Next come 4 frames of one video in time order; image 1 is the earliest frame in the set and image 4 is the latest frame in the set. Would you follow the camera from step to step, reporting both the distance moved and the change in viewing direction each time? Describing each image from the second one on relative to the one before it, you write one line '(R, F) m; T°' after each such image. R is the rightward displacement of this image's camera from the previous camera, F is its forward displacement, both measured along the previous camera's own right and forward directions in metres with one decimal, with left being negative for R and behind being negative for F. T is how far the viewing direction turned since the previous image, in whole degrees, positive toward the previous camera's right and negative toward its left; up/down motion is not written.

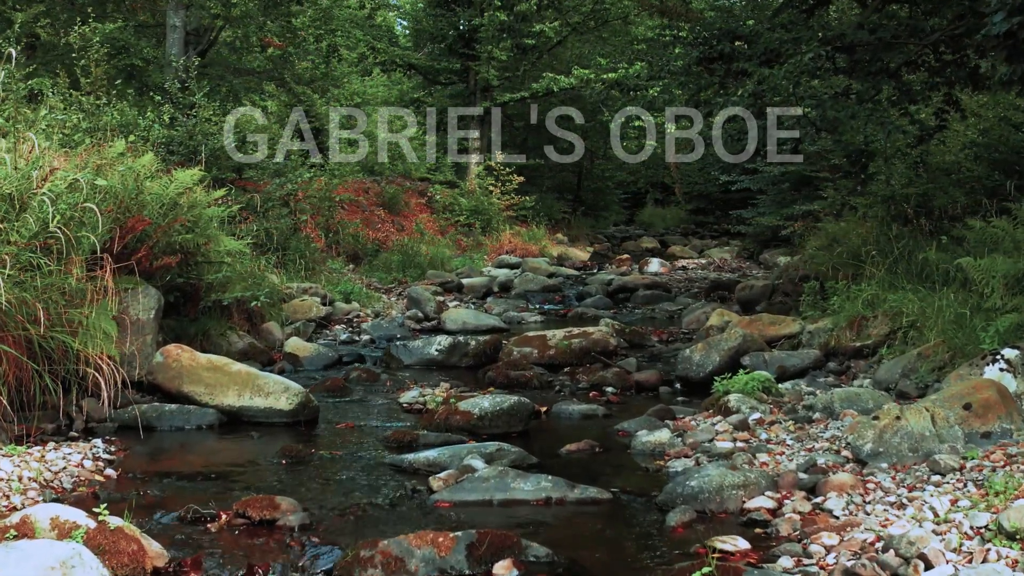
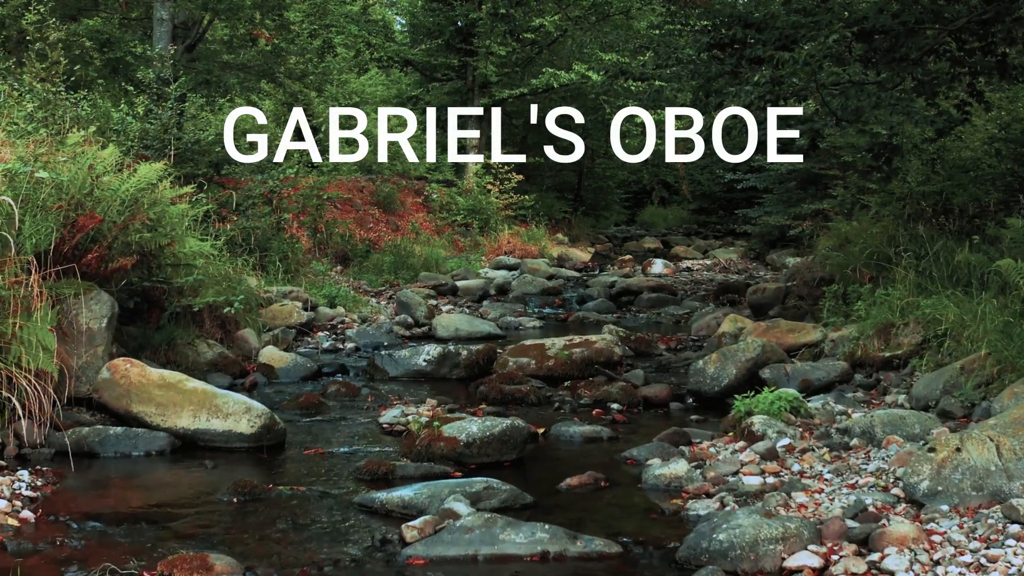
(+0.1, +0.8) m; 0°
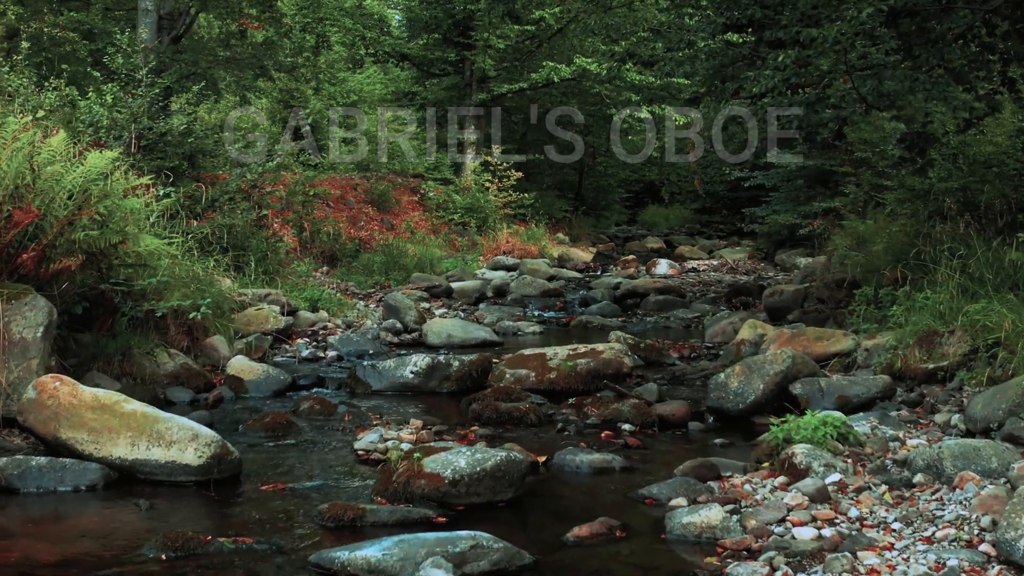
(0.0, +0.9) m; 0°
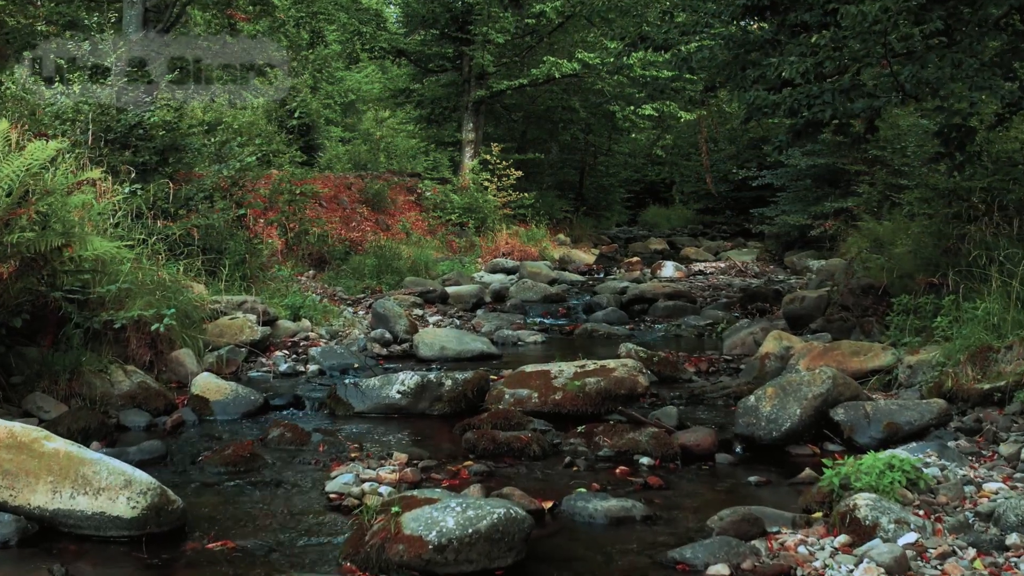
(0.0, +0.8) m; 0°
